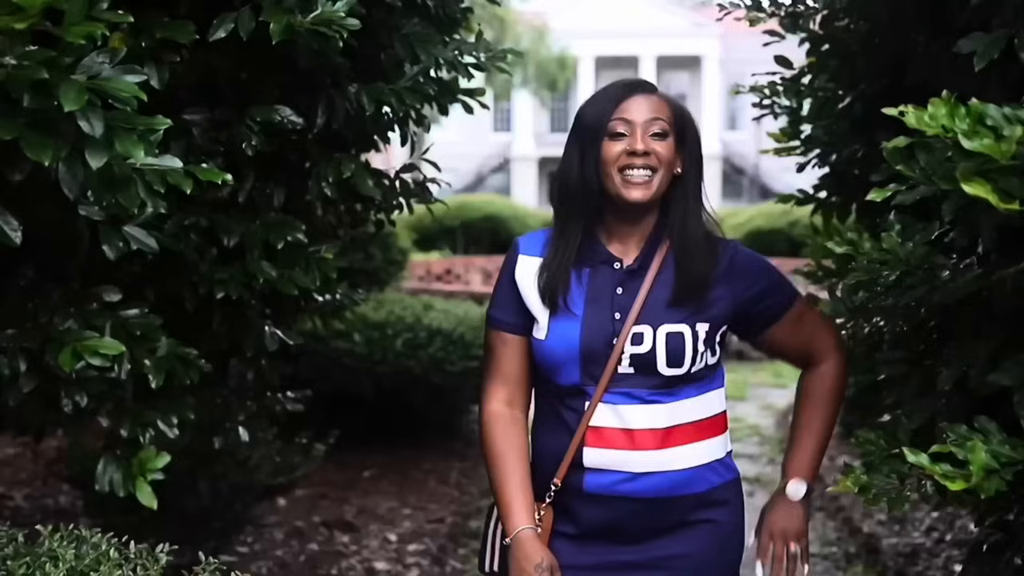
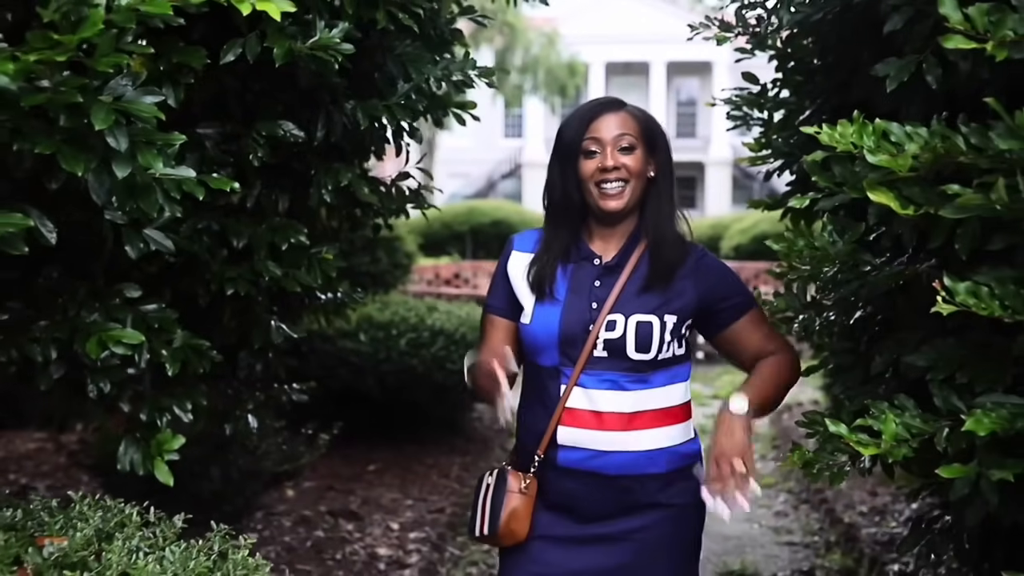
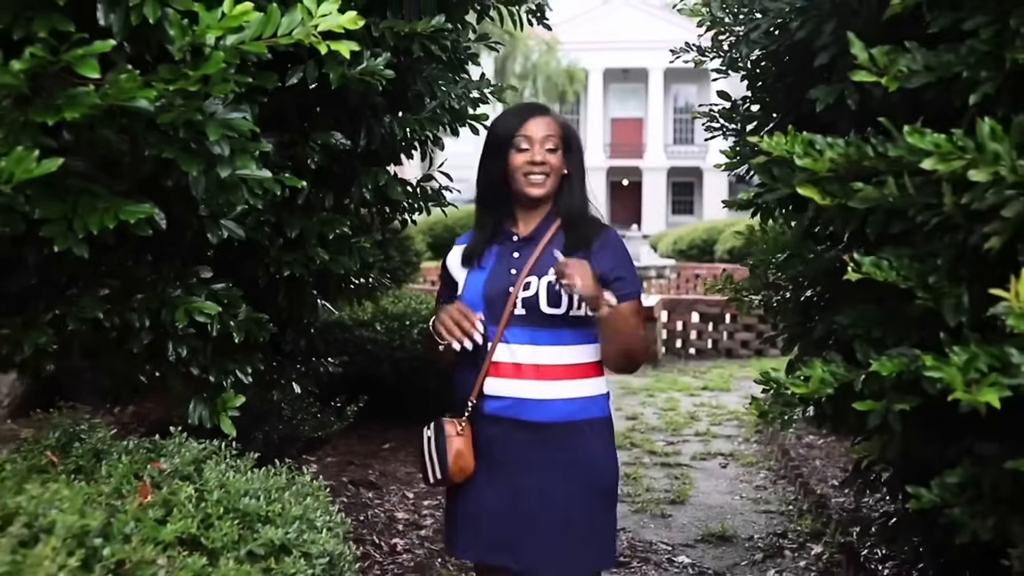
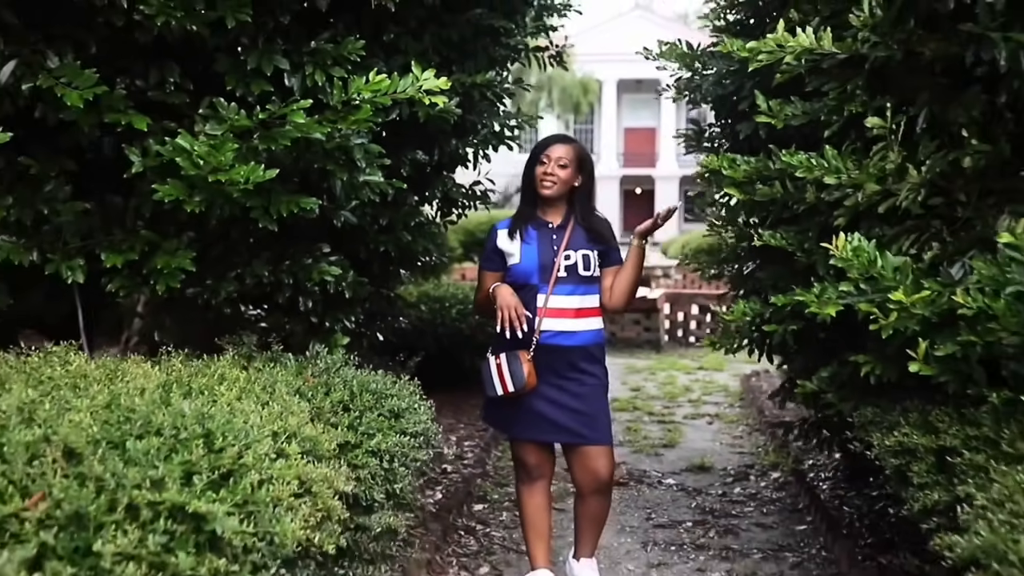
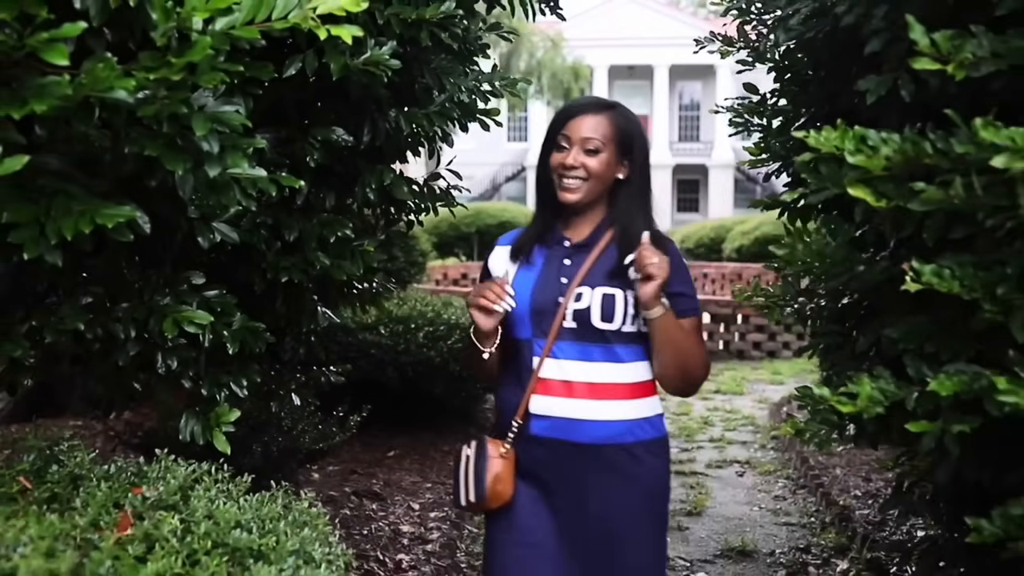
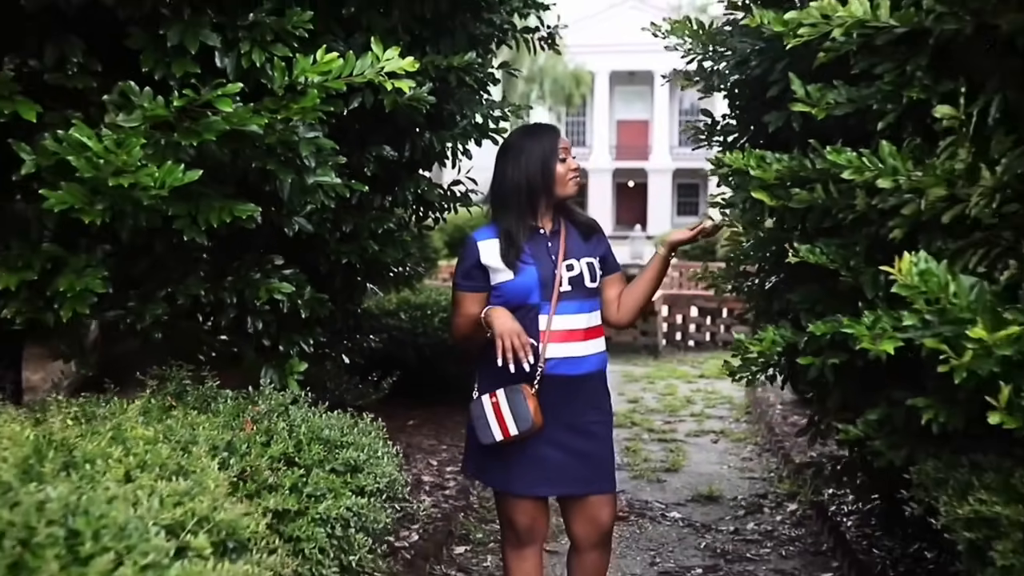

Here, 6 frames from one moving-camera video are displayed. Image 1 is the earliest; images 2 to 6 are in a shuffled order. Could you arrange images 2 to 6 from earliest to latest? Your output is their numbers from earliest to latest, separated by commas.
2, 5, 3, 6, 4
